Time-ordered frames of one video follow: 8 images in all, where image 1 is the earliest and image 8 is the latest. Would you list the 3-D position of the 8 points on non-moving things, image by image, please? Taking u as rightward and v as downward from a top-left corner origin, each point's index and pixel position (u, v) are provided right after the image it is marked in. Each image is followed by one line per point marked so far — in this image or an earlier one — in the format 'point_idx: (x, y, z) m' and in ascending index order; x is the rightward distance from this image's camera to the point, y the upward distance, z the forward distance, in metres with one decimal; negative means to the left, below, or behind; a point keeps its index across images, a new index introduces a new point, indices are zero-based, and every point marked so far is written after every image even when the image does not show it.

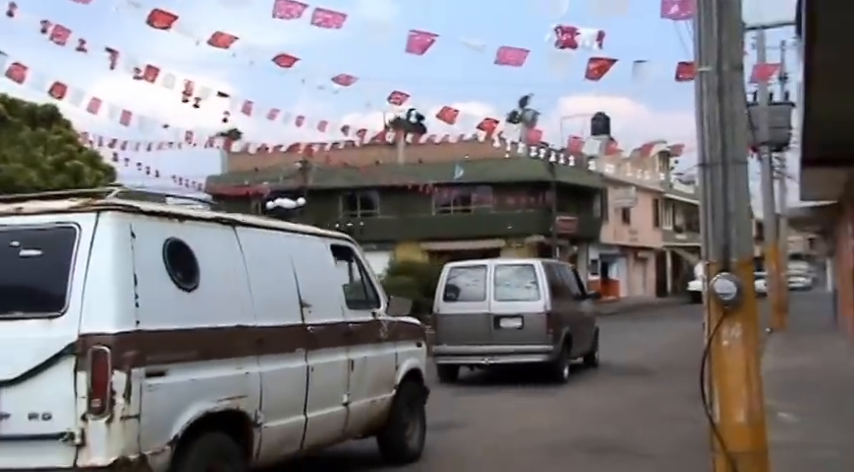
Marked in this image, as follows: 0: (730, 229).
0: (+2.2, 0.0, +7.9) m
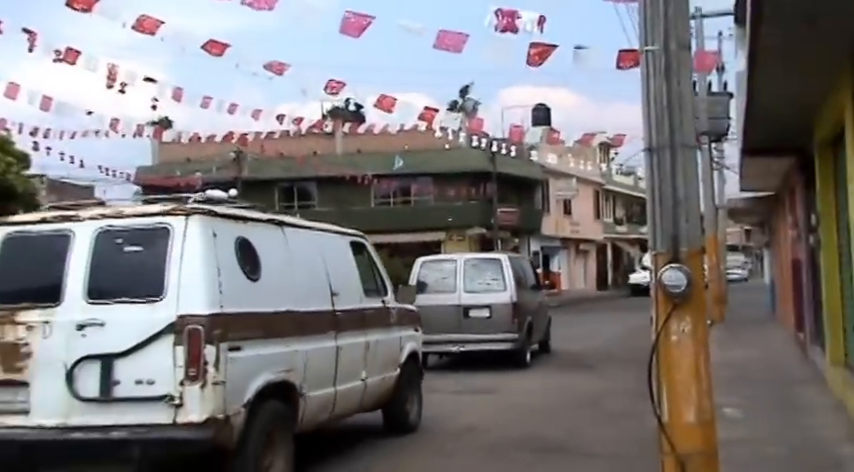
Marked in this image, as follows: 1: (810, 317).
0: (+1.7, +0.1, +7.4) m
1: (+6.4, -1.3, +18.7) m
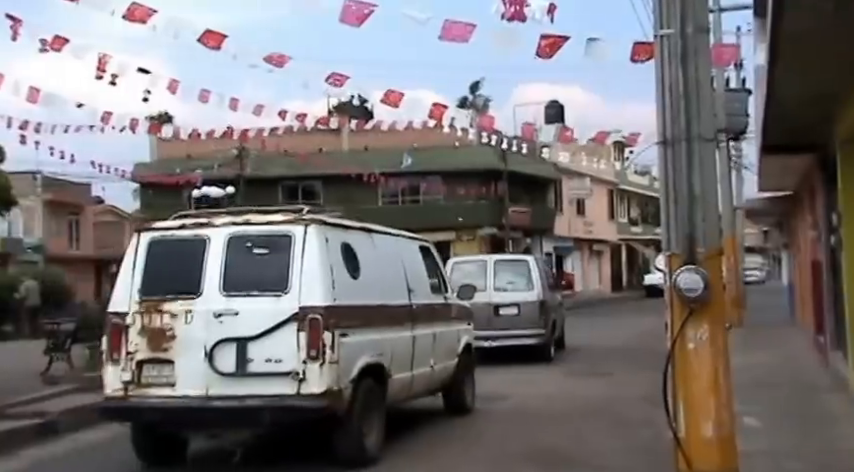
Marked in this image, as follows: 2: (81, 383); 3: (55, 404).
0: (+1.6, +0.1, +6.6) m
1: (+6.4, -1.3, +17.8) m
2: (-4.6, -1.9, +14.4) m
3: (-4.6, -2.0, +13.2) m
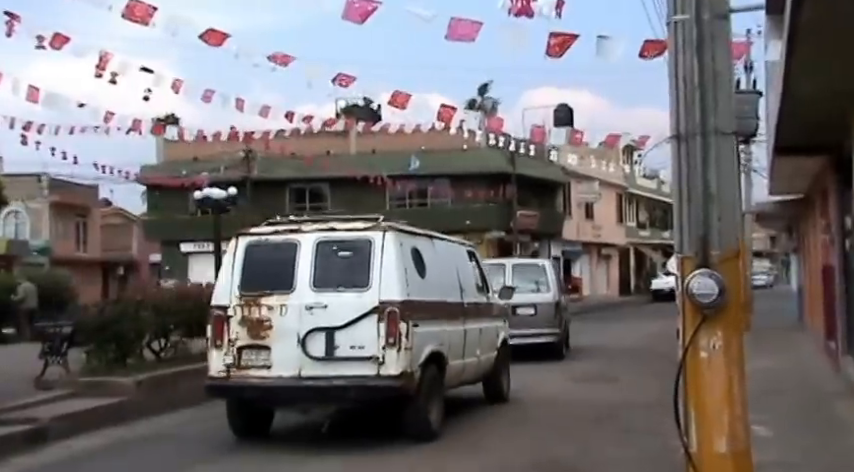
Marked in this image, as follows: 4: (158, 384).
0: (+1.6, +0.1, +6.4) m
1: (+6.5, -1.4, +17.5) m
2: (-4.5, -1.9, +14.2) m
3: (-4.5, -2.0, +13.0) m
4: (-3.6, -1.9, +14.5) m
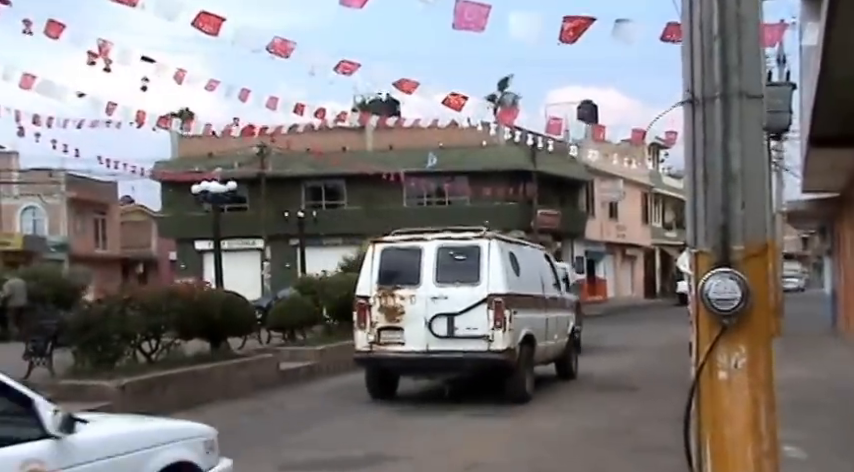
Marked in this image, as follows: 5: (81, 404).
0: (+1.5, +0.2, +5.3) m
1: (+6.6, -1.4, +16.4) m
2: (-4.4, -1.9, +13.3) m
3: (-4.5, -2.0, +12.2) m
4: (-3.5, -1.8, +13.6) m
5: (-4.0, -1.9, +12.8) m
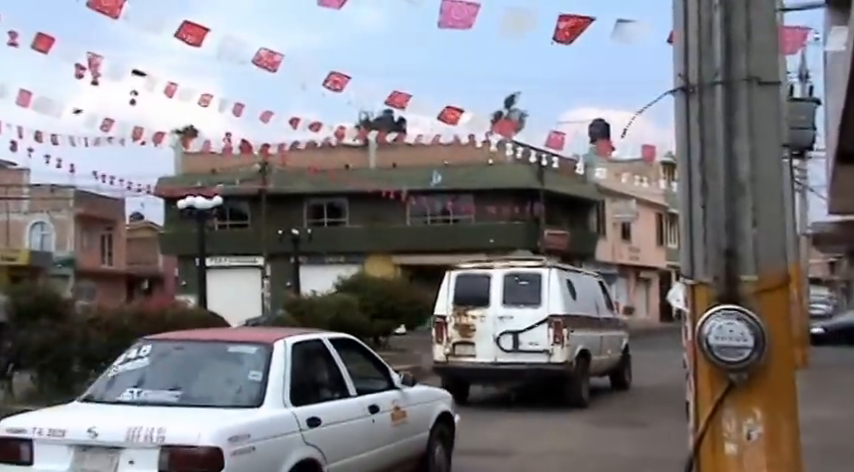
0: (+1.2, 0.0, +4.4) m
1: (+6.5, -1.7, +15.3) m
2: (-4.6, -2.0, +12.4) m
3: (-4.6, -2.1, +11.2) m
4: (-3.7, -2.0, +12.7) m
5: (-4.2, -2.1, +11.9) m
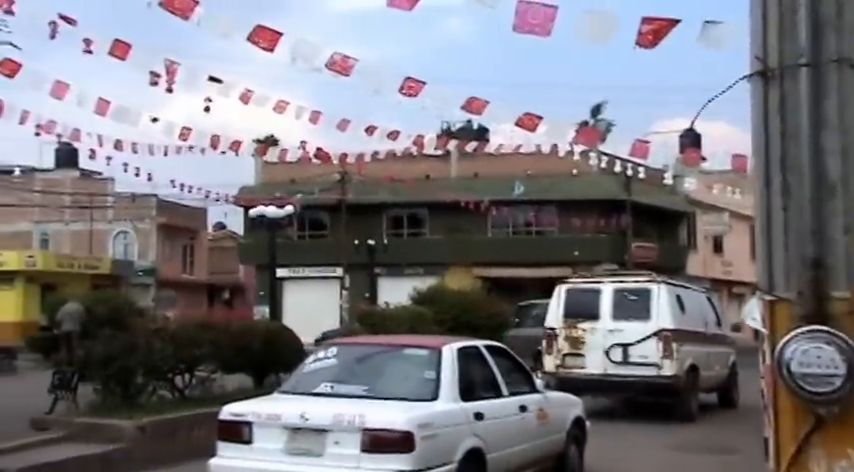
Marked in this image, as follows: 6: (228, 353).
0: (+1.4, 0.0, +3.7) m
1: (+7.5, -1.9, +14.1) m
2: (-3.8, -2.1, +12.1) m
3: (-4.0, -2.2, +11.0) m
4: (-2.9, -2.1, +12.3) m
5: (-3.4, -2.2, +11.6) m
6: (-2.5, -1.5, +14.4) m
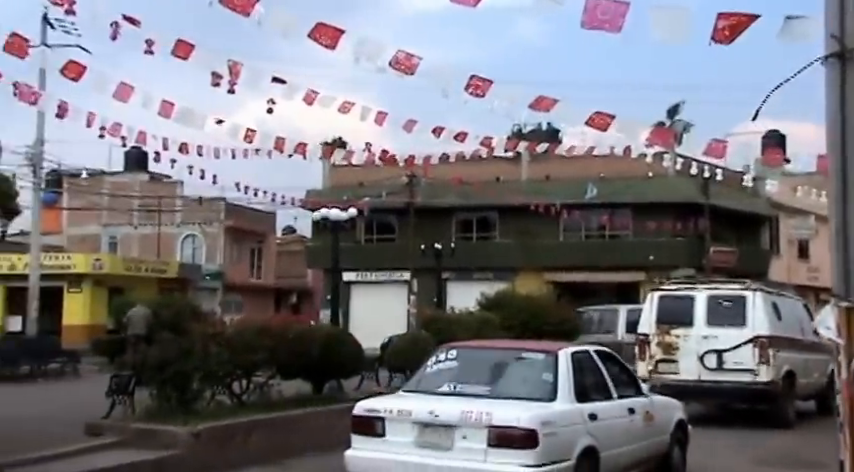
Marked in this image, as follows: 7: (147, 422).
0: (+1.5, +0.1, +3.0) m
1: (+8.3, -2.0, +13.0) m
2: (-3.1, -2.1, +11.8) m
3: (-3.4, -2.2, +10.6) m
4: (-2.2, -2.1, +11.9) m
5: (-2.8, -2.2, +11.2) m
6: (-1.7, -1.5, +14.0) m
7: (-3.0, -2.0, +12.2) m
